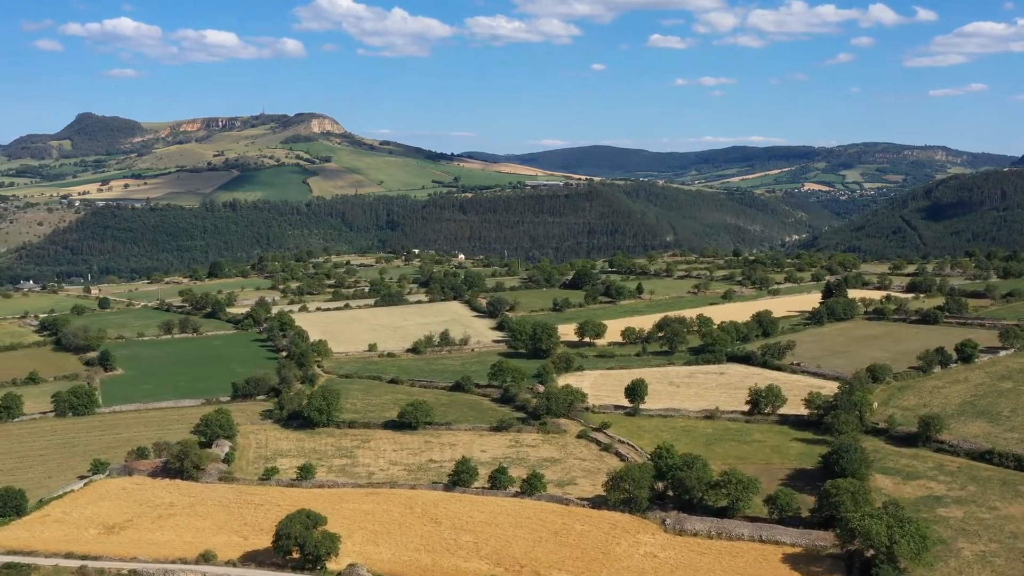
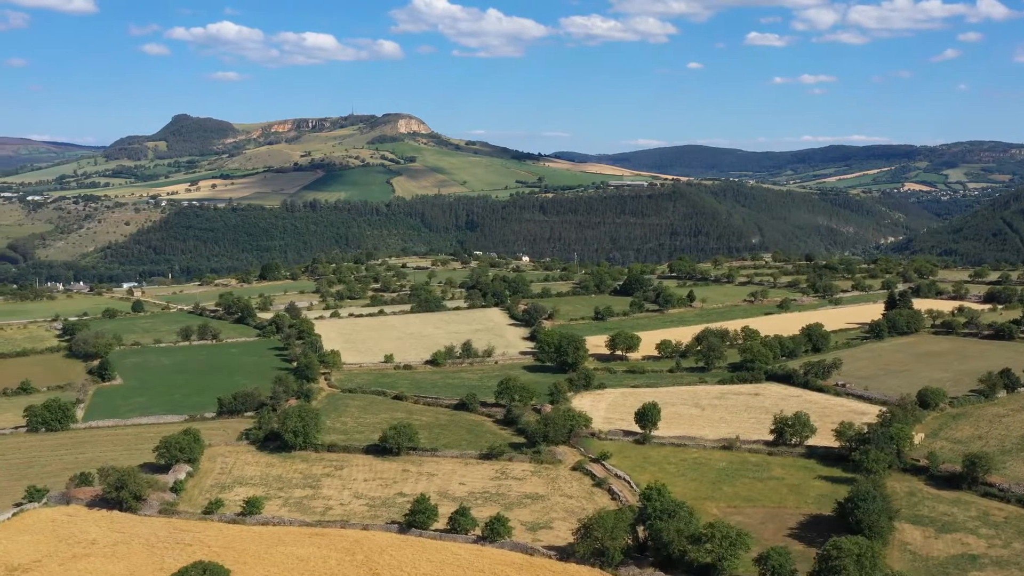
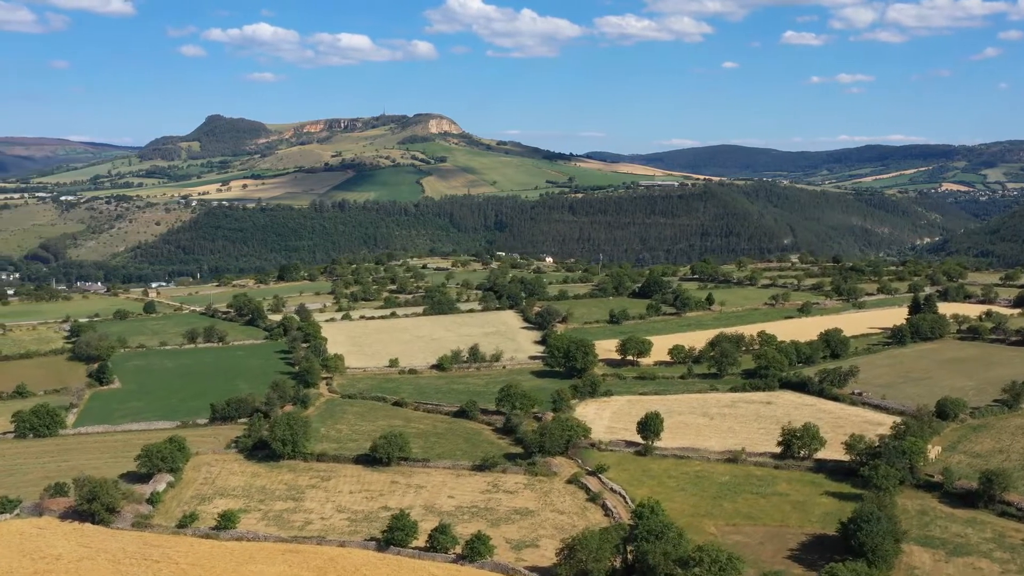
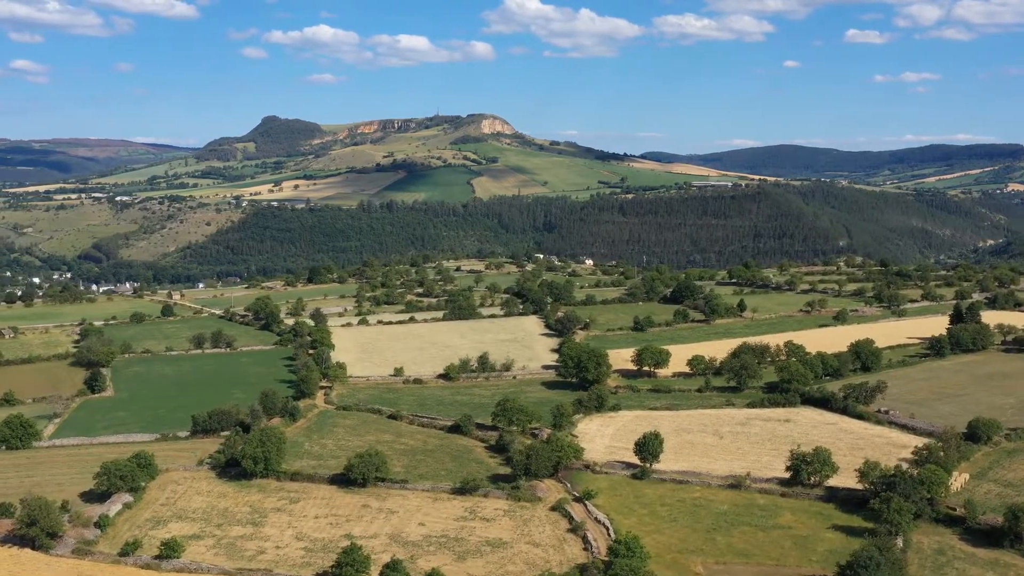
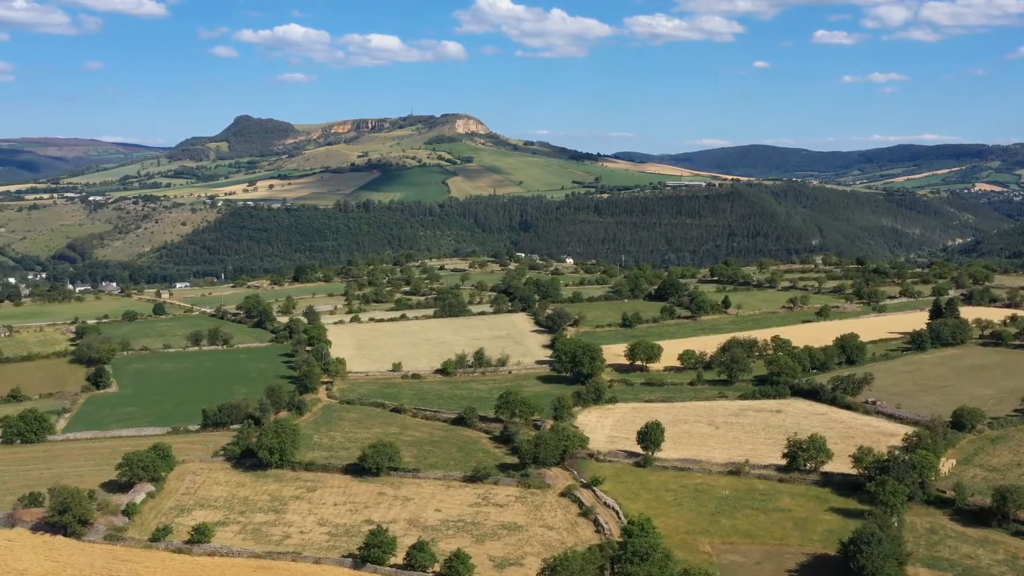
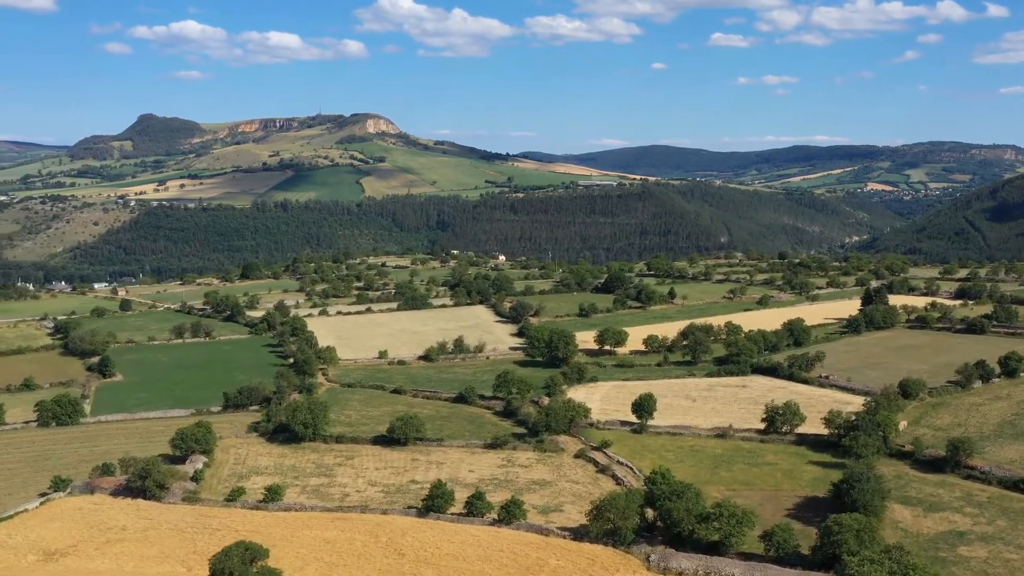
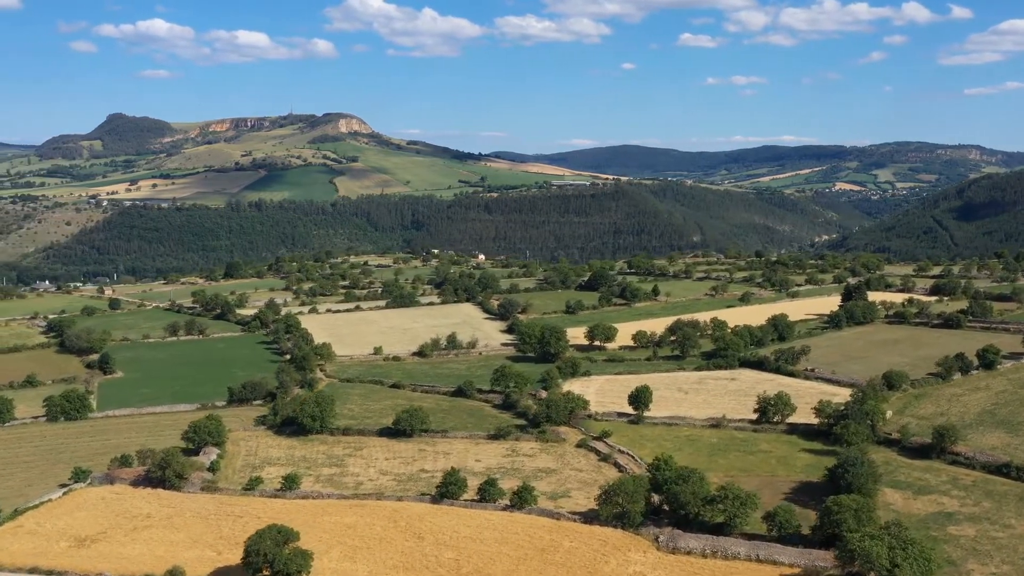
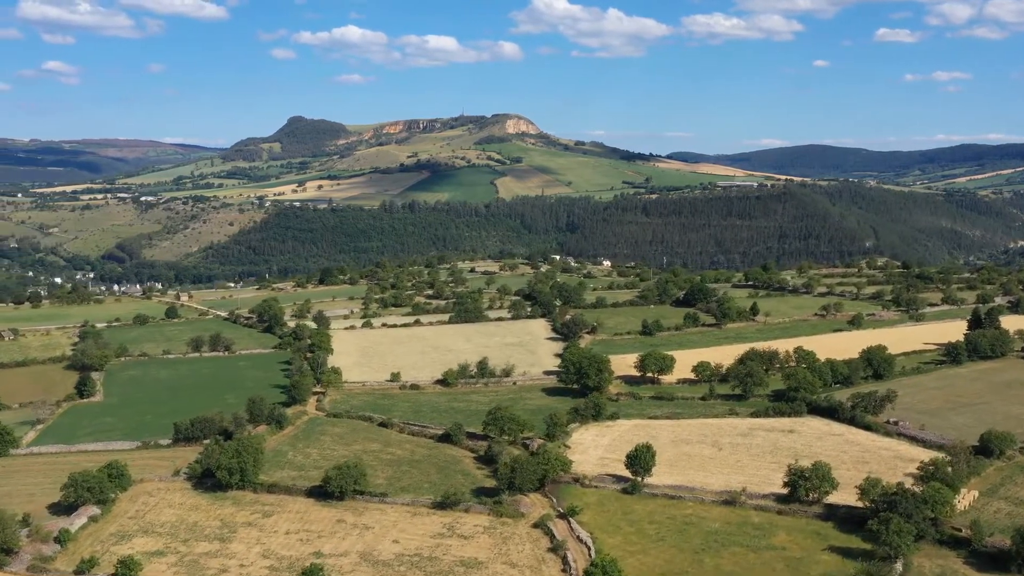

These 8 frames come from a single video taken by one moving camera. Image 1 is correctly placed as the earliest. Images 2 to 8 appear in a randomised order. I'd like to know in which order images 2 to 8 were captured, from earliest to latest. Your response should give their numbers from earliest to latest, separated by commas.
7, 6, 2, 3, 5, 4, 8
